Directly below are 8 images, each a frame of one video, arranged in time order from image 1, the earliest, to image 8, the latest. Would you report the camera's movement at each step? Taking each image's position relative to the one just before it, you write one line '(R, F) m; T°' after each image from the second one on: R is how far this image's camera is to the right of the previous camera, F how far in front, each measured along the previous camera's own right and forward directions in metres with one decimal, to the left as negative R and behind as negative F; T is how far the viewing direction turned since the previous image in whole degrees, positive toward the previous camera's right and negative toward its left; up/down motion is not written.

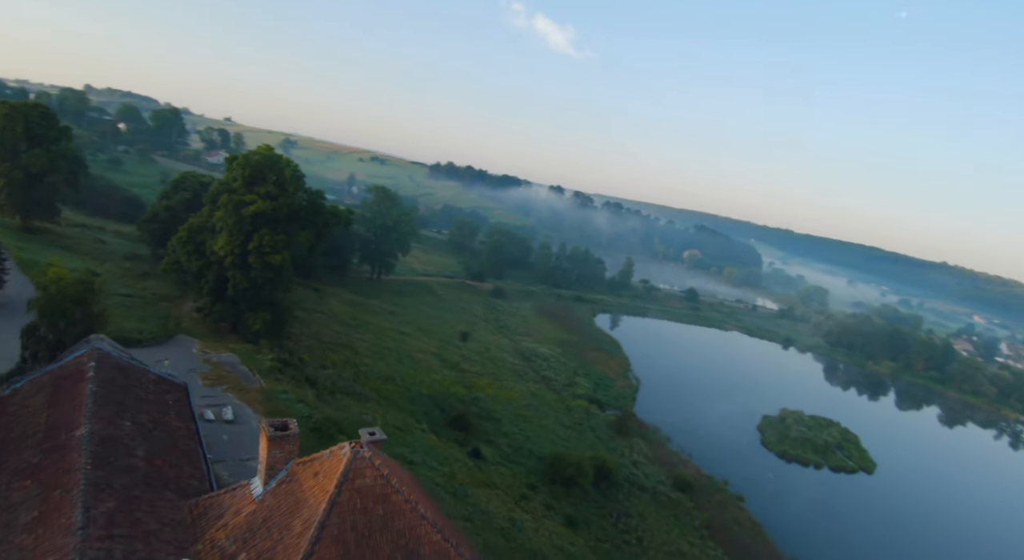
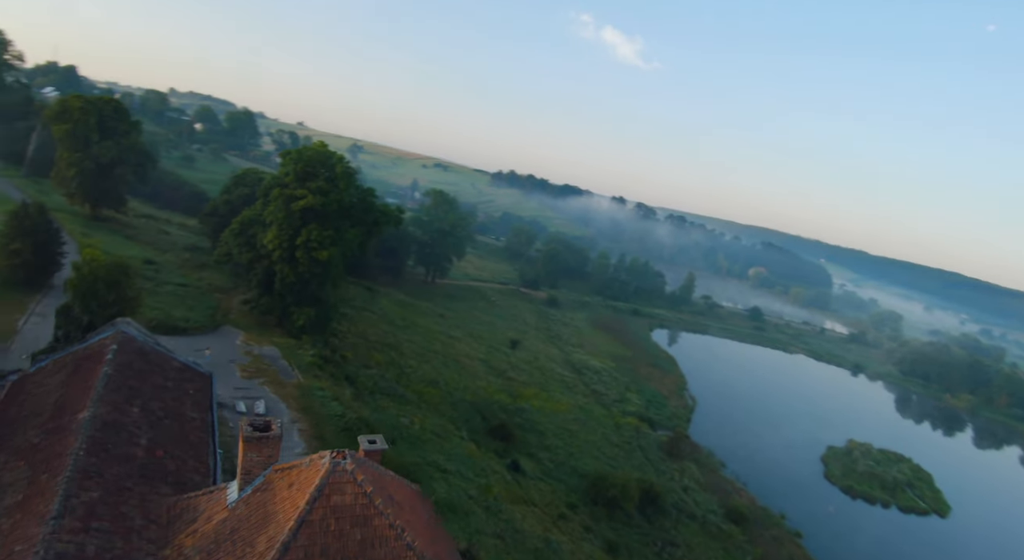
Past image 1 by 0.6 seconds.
(+0.7, +1.8) m; -6°
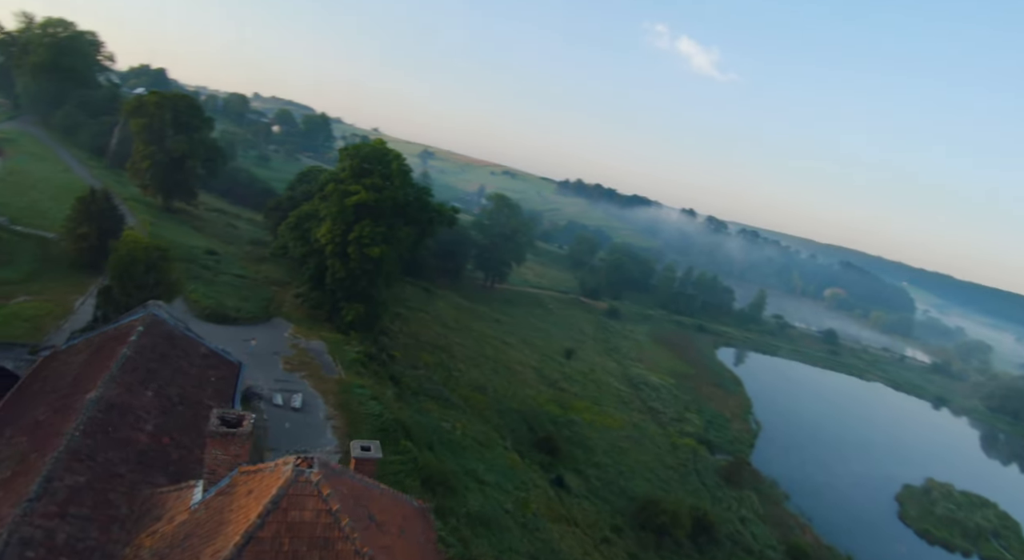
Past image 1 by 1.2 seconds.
(+0.8, +1.7) m; -6°
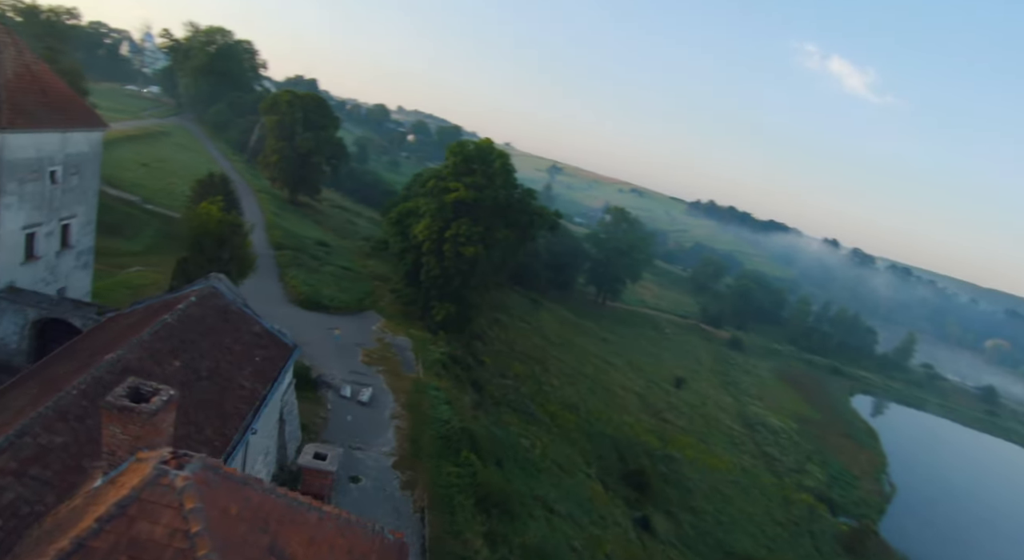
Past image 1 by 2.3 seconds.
(+1.6, +2.8) m; -12°
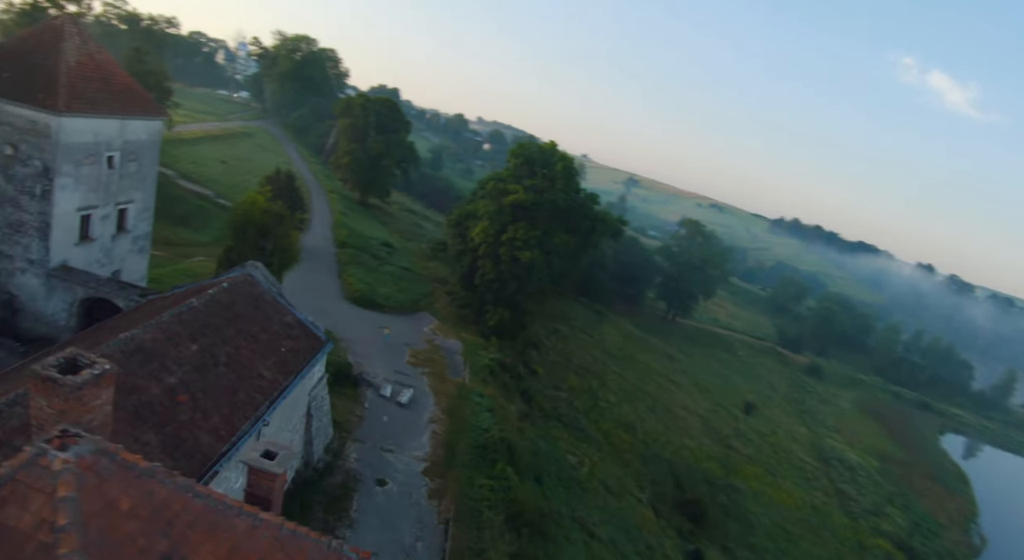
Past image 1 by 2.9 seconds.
(+1.1, +1.4) m; -7°
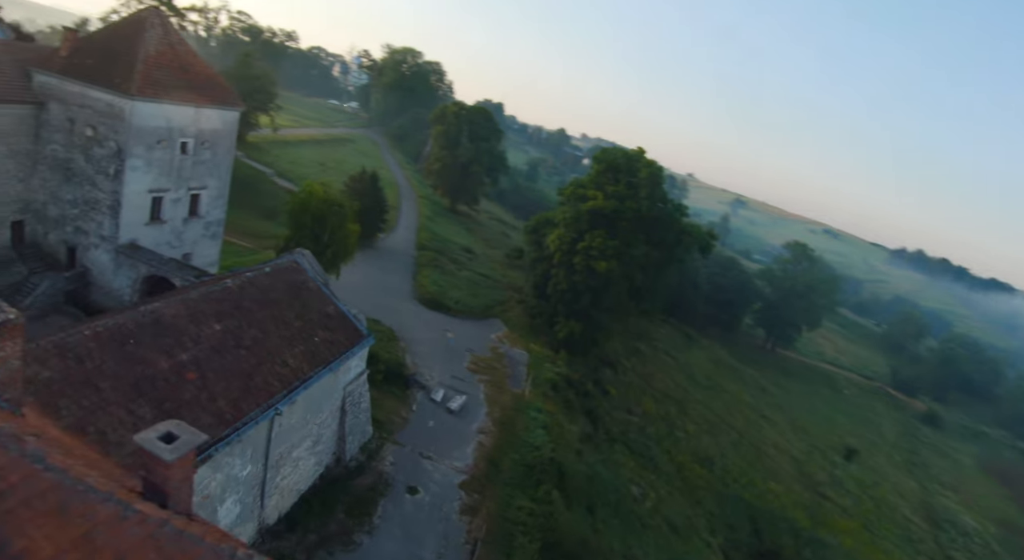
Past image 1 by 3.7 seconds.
(+1.6, +1.8) m; -10°
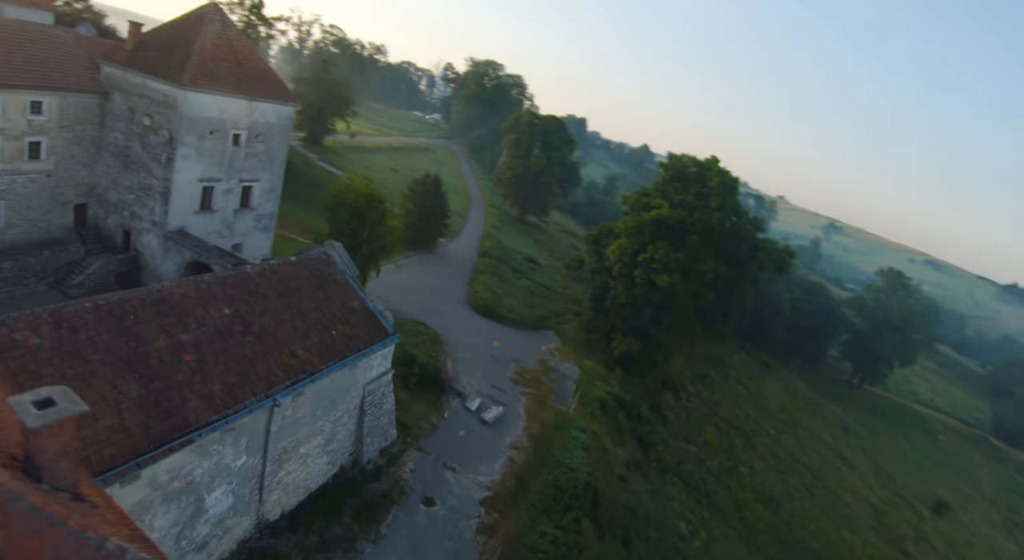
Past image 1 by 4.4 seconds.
(+1.6, +1.4) m; -9°
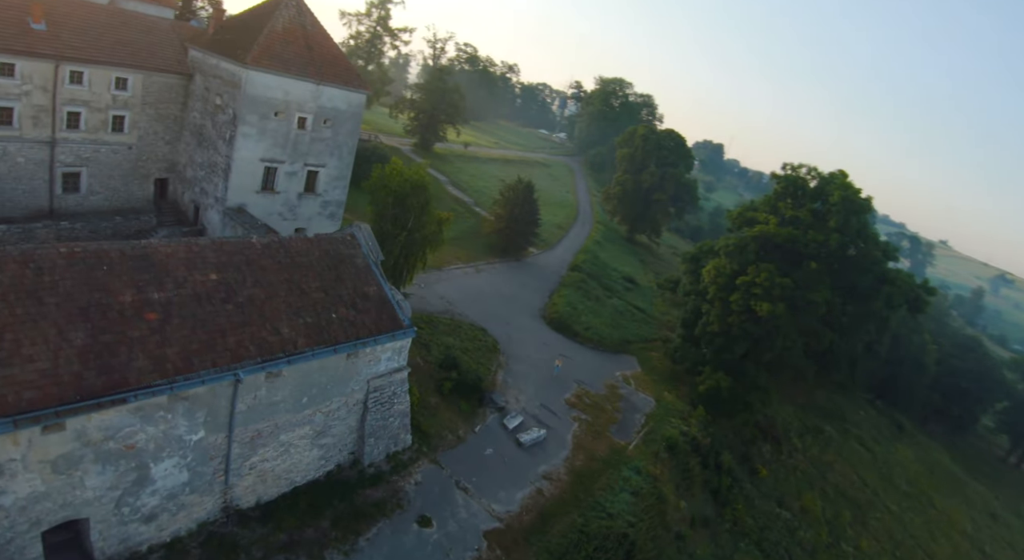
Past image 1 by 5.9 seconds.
(+3.1, +2.7) m; -14°
